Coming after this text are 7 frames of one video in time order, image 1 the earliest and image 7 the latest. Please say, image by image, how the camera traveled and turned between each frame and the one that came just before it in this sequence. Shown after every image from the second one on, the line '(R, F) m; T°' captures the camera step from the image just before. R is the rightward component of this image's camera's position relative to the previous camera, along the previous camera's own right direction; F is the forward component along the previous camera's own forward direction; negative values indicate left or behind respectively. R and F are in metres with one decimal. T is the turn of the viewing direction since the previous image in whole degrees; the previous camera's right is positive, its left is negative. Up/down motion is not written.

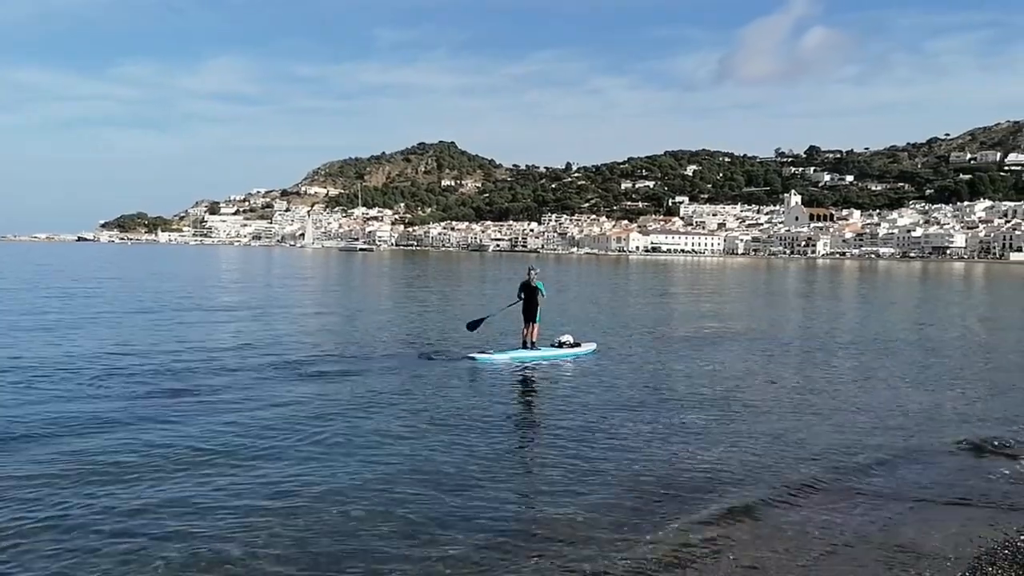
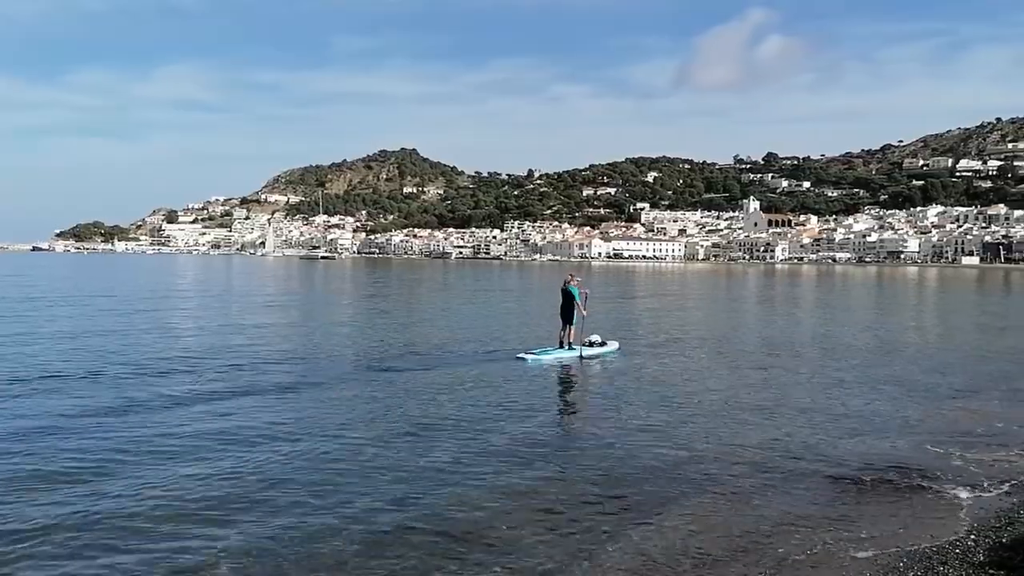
(-0.5, 0.0) m; +2°
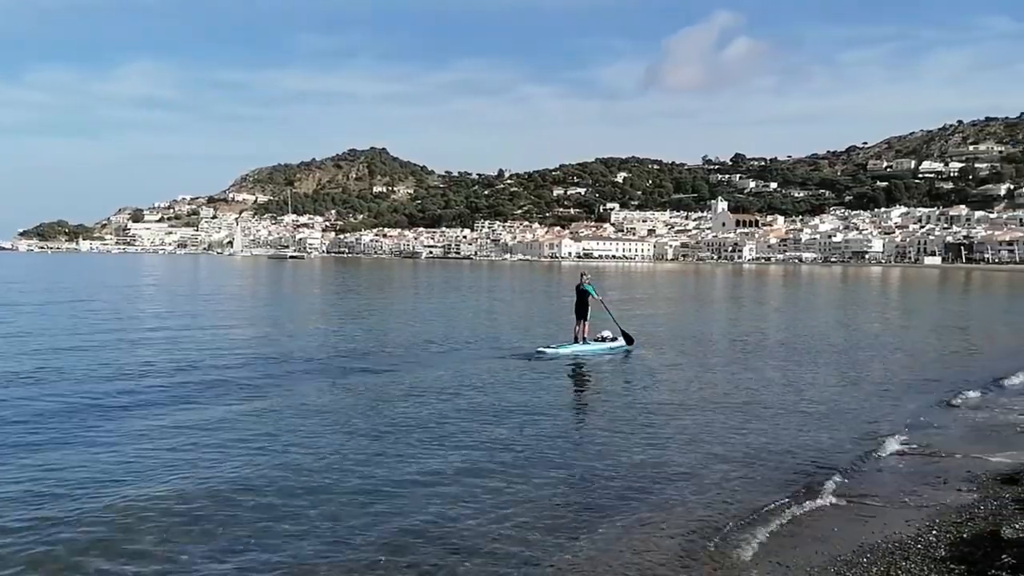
(-0.4, -0.3) m; +2°
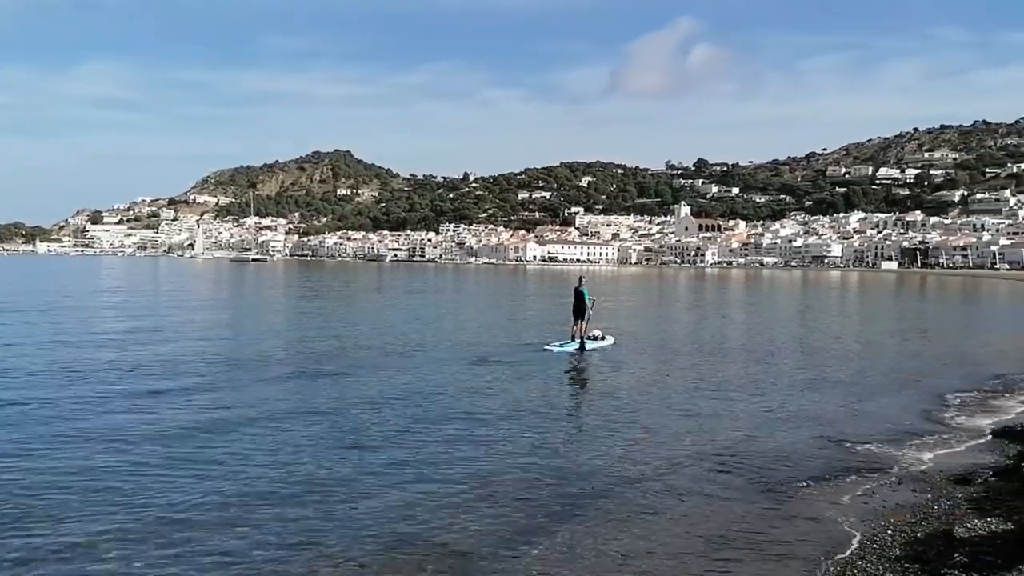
(-0.8, -0.2) m; +2°
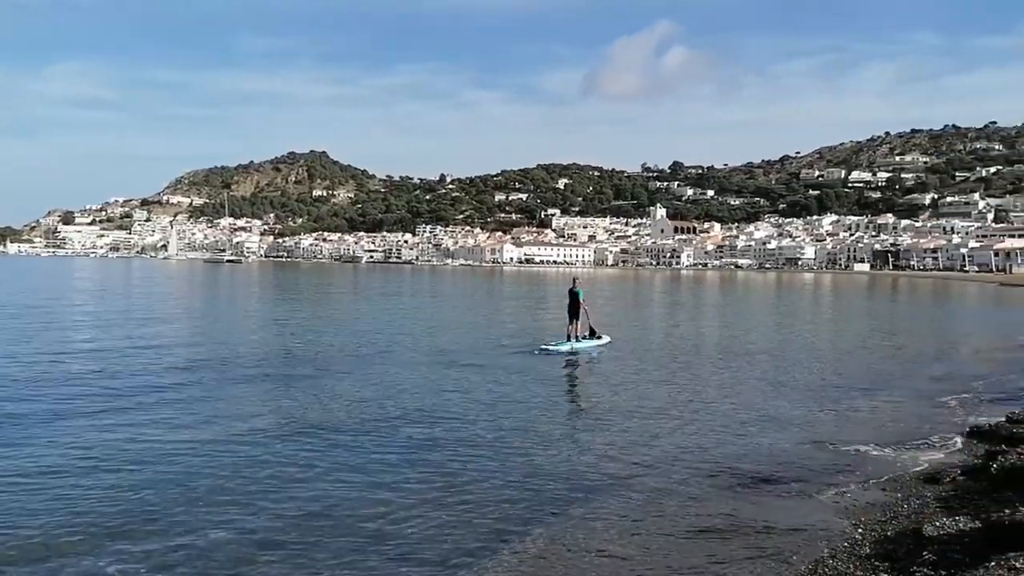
(-0.3, -0.3) m; +2°
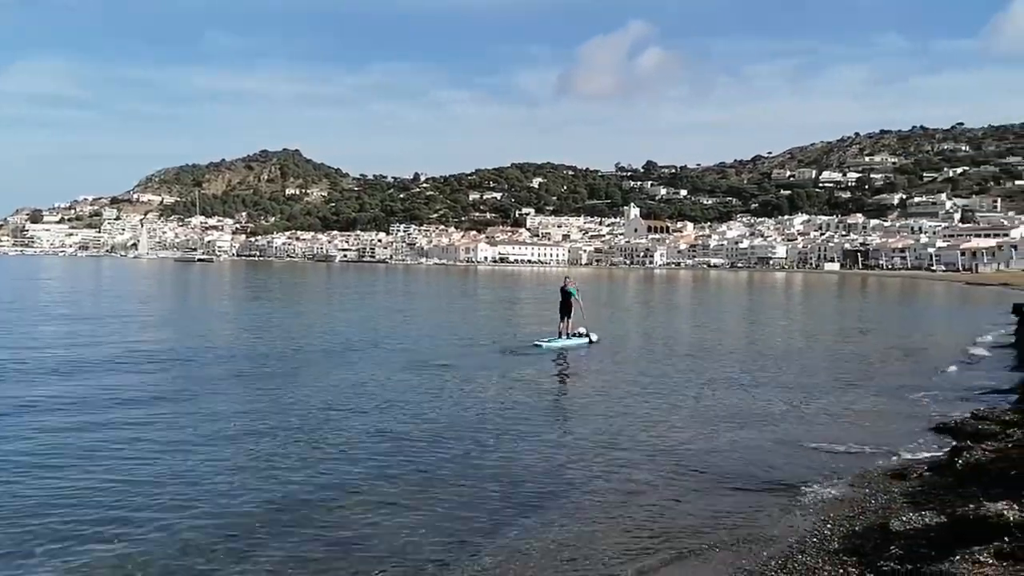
(-0.2, -0.6) m; +2°
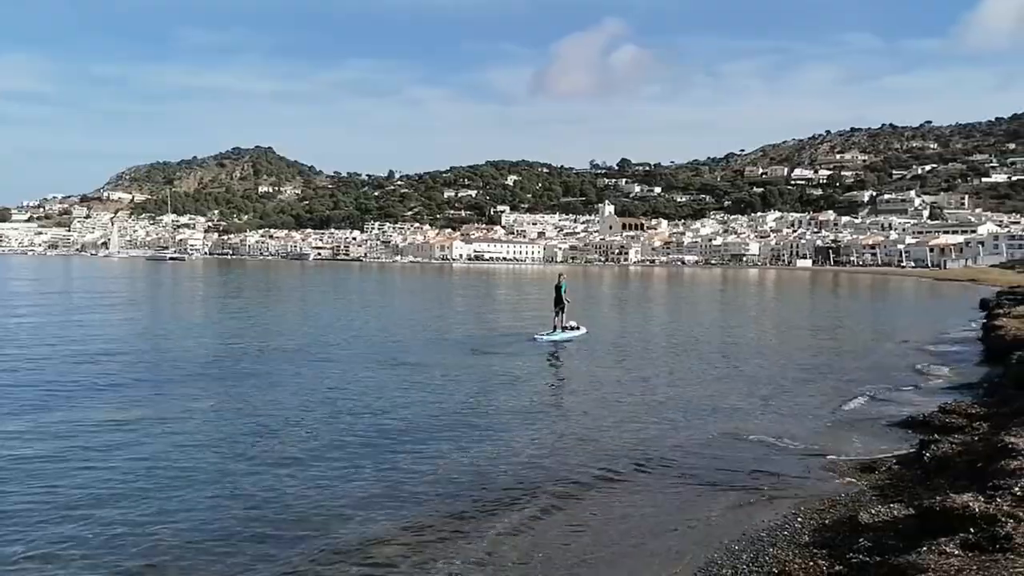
(-0.1, -0.5) m; +2°
